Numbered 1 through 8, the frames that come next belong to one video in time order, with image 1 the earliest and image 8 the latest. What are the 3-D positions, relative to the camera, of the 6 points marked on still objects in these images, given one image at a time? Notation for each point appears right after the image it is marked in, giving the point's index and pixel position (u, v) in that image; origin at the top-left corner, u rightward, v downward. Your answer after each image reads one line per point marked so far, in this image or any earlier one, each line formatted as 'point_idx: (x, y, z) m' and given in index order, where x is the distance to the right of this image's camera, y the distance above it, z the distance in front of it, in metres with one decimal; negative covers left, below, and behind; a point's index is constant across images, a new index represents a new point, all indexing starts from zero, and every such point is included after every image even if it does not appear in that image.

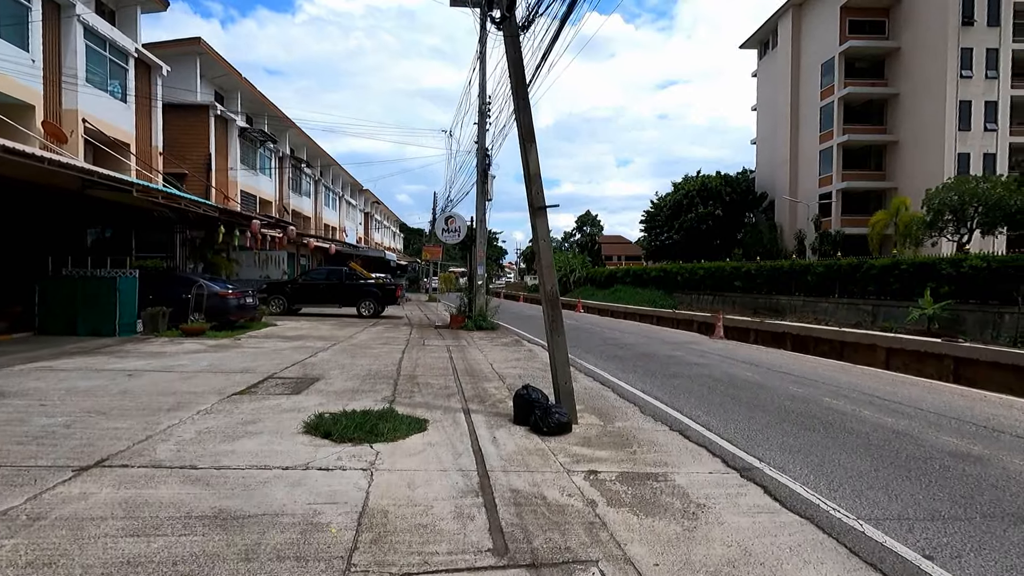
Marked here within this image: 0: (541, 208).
0: (+0.3, +0.9, +6.1) m
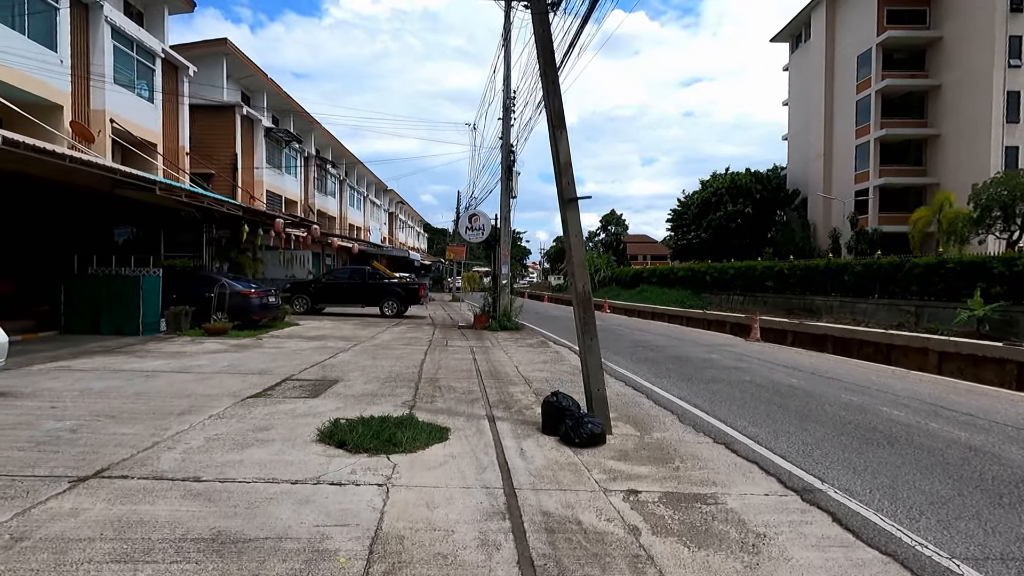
0: (+0.6, +0.9, +5.6) m
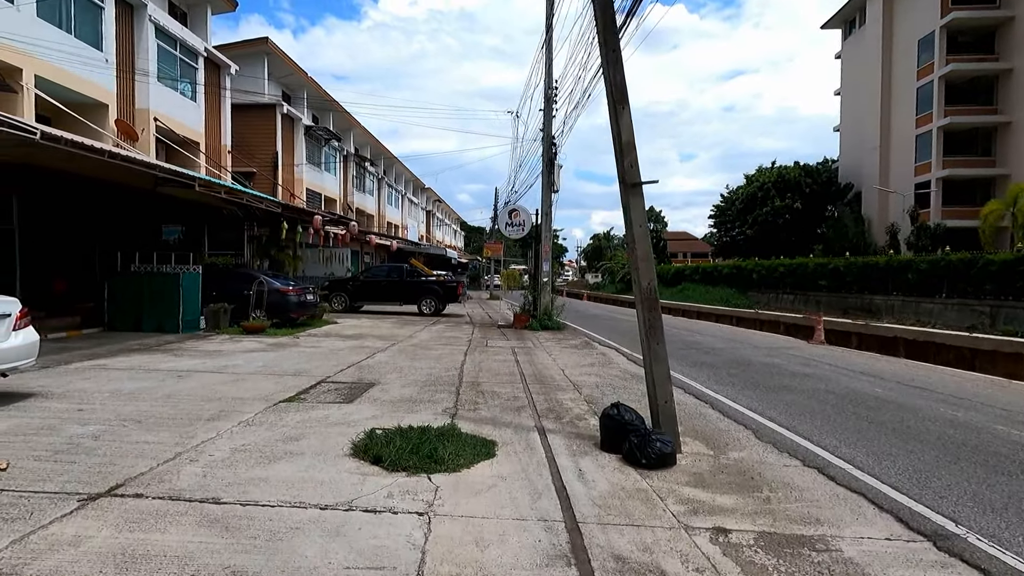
0: (+1.1, +0.9, +4.9) m
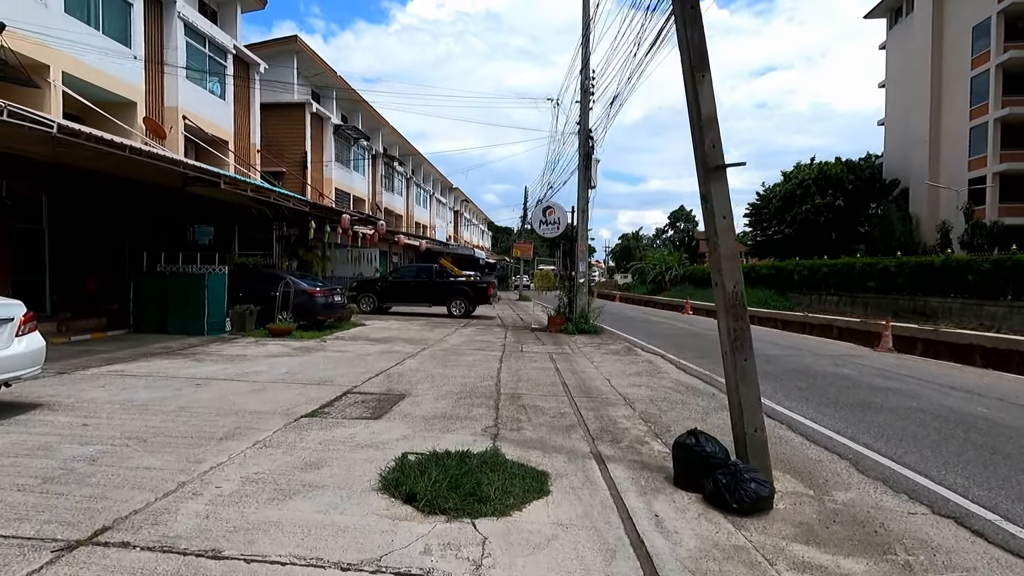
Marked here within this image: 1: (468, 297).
0: (+1.6, +0.9, +4.1) m
1: (-1.6, -0.3, +19.7) m
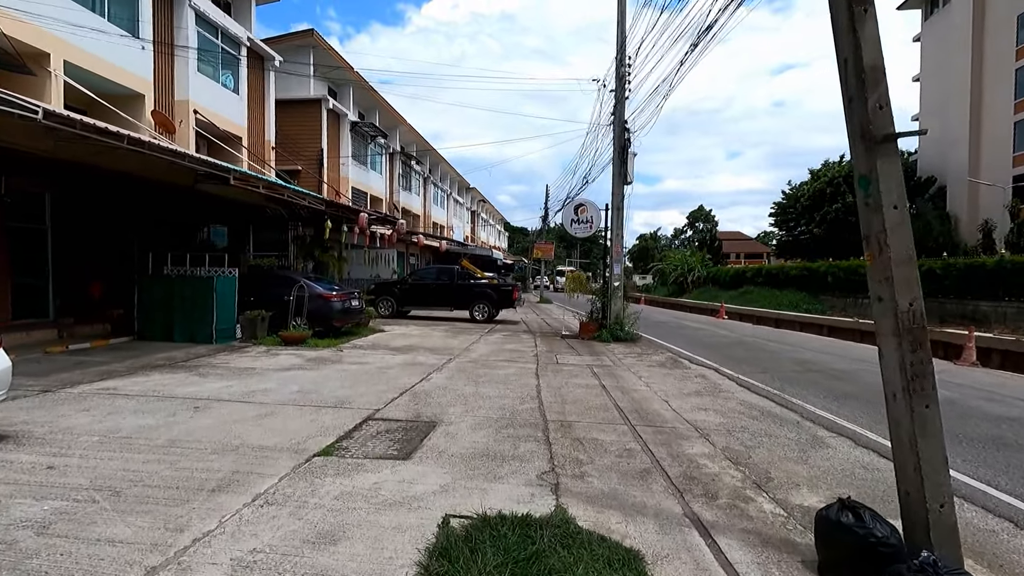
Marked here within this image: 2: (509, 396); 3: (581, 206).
0: (+2.0, +0.8, +2.9) m
1: (-0.7, -0.4, +18.6) m
2: (0.0, -1.5, +7.4) m
3: (+1.9, +2.3, +14.9) m
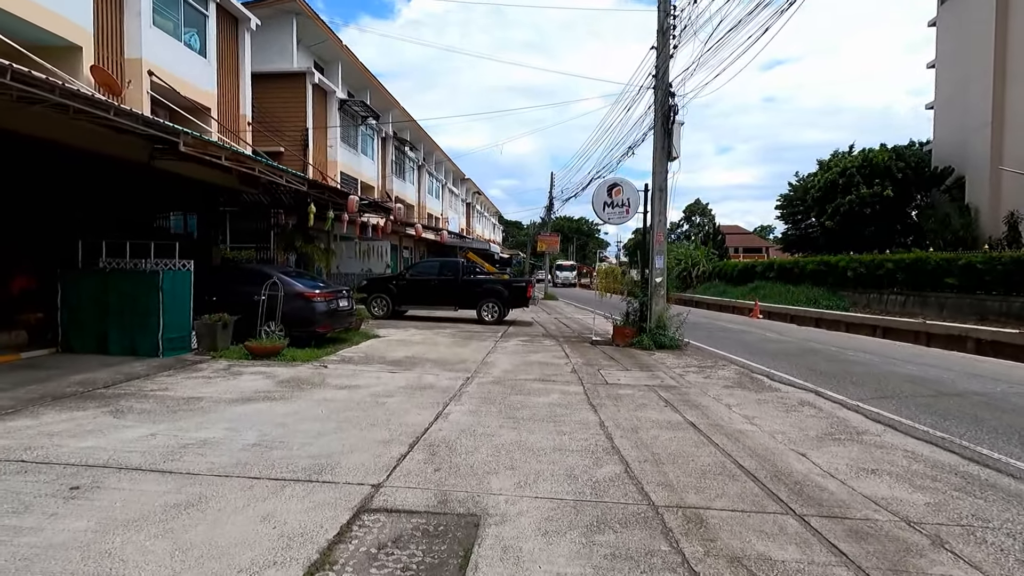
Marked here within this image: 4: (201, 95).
0: (+2.7, +0.8, +0.5) m
1: (-0.3, -0.3, +16.1) m
2: (+0.6, -1.5, +5.0) m
3: (+2.4, +2.3, +12.5) m
4: (-8.8, +5.5, +15.2) m
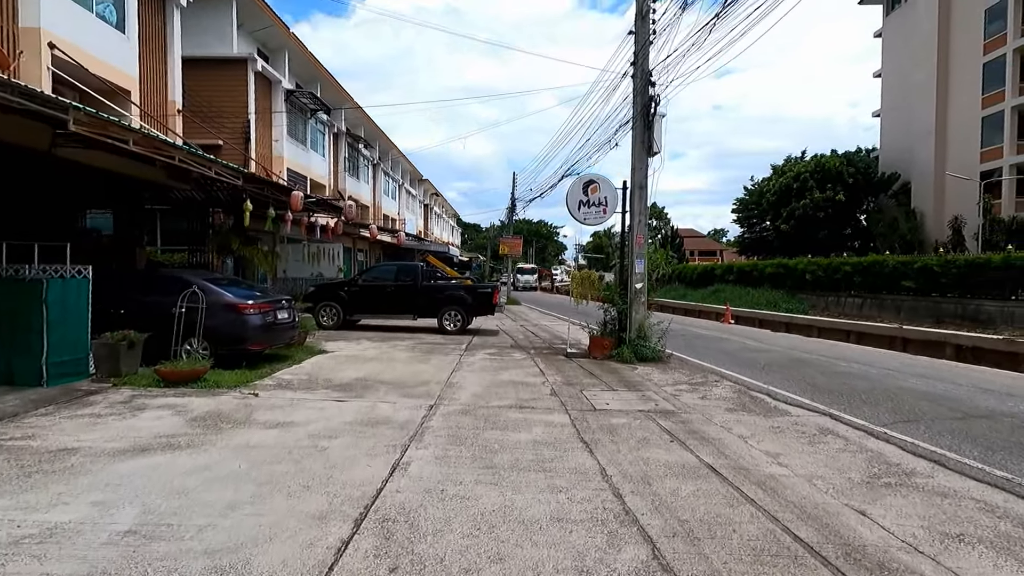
0: (+2.9, +0.7, -0.5) m
1: (-1.3, -0.5, +14.8) m
2: (+0.4, -1.6, +3.8) m
3: (+1.7, +2.2, +11.4) m
4: (-9.8, +5.3, +13.2) m
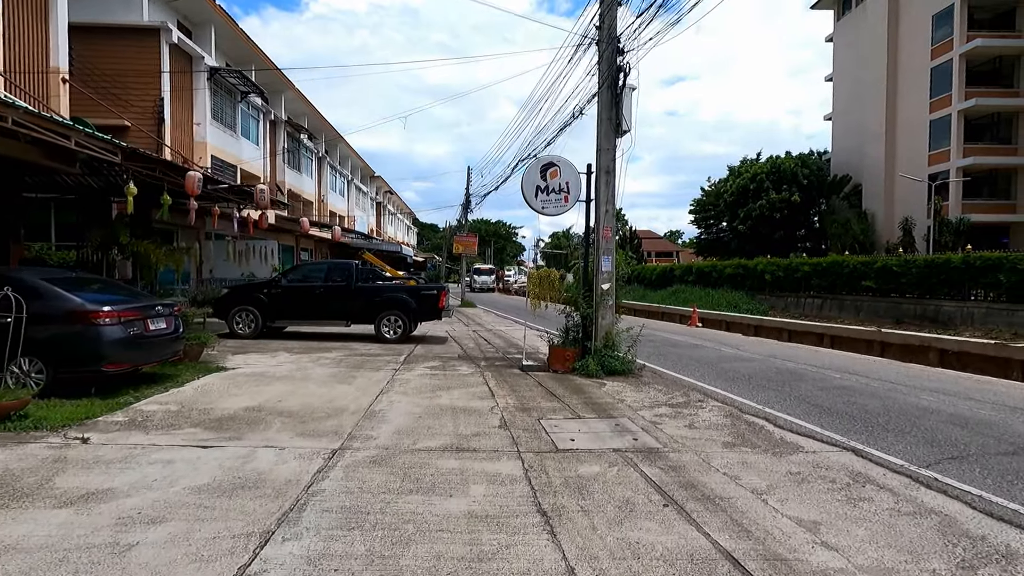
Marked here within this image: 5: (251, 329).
0: (+2.8, +0.7, -2.1) m
1: (-2.5, -0.5, +12.9) m
2: (+0.1, -1.6, +2.0) m
3: (+0.7, +2.2, +9.7) m
4: (-10.9, +5.2, +10.7) m
5: (-6.1, -0.9, +12.6) m
